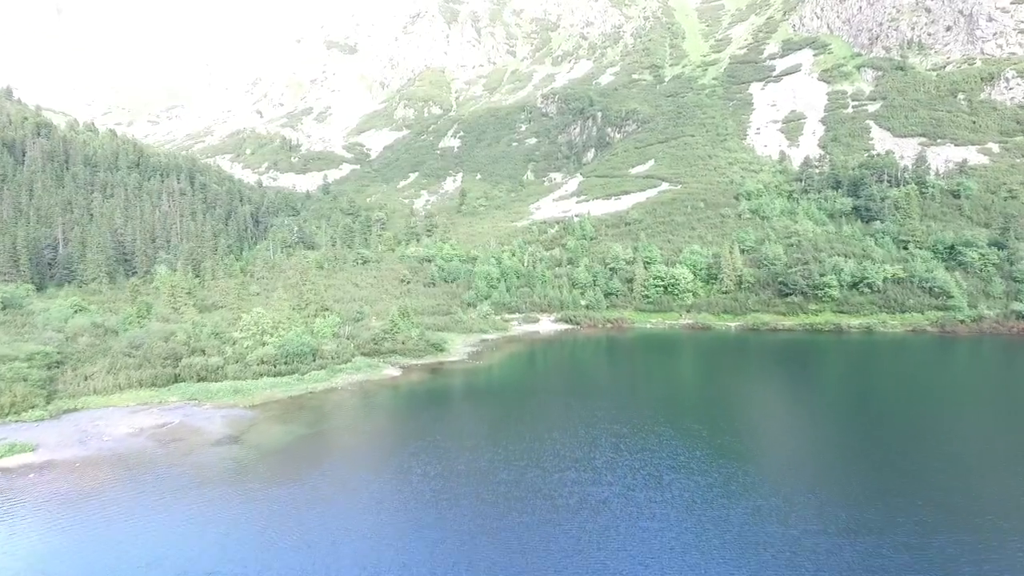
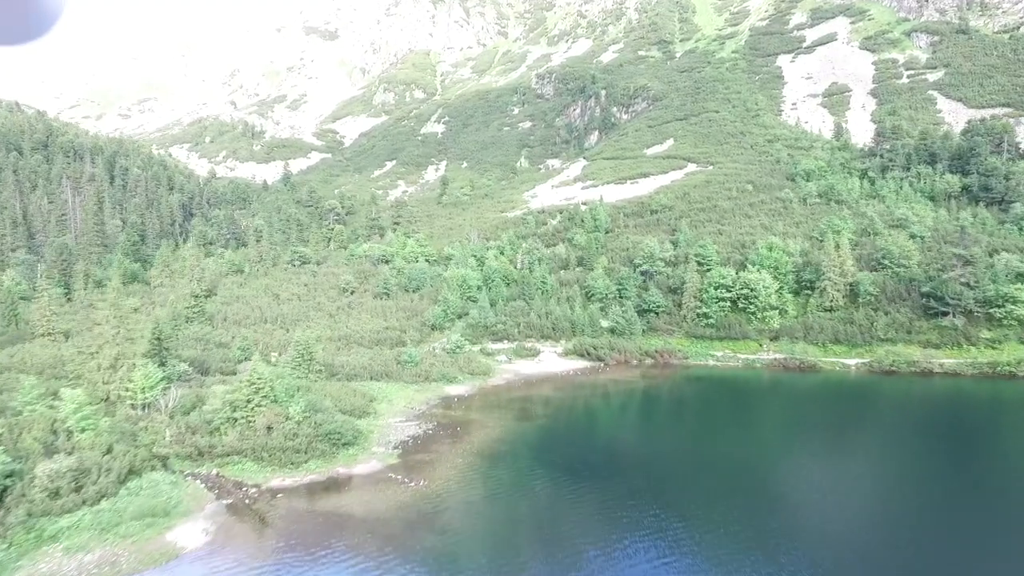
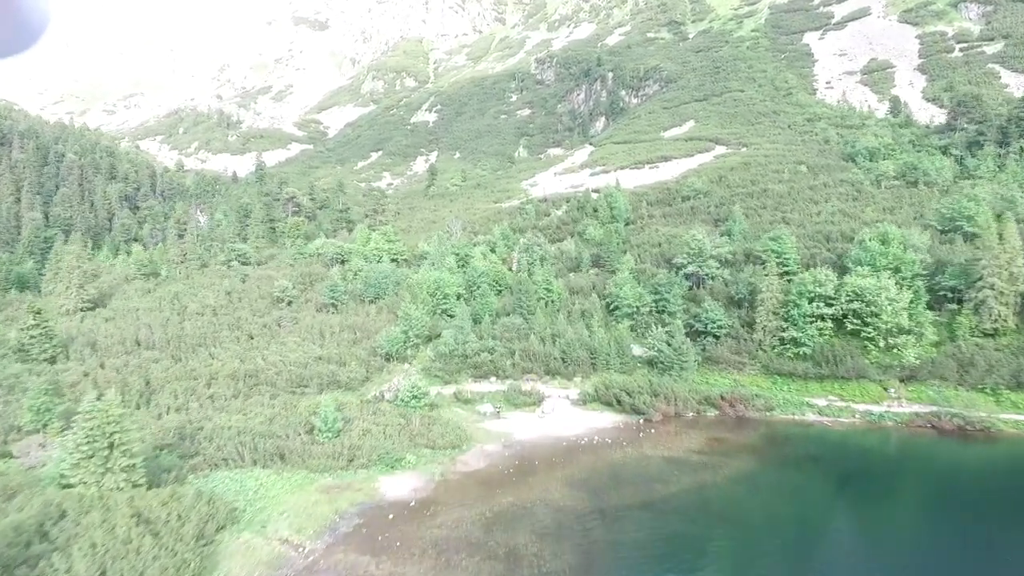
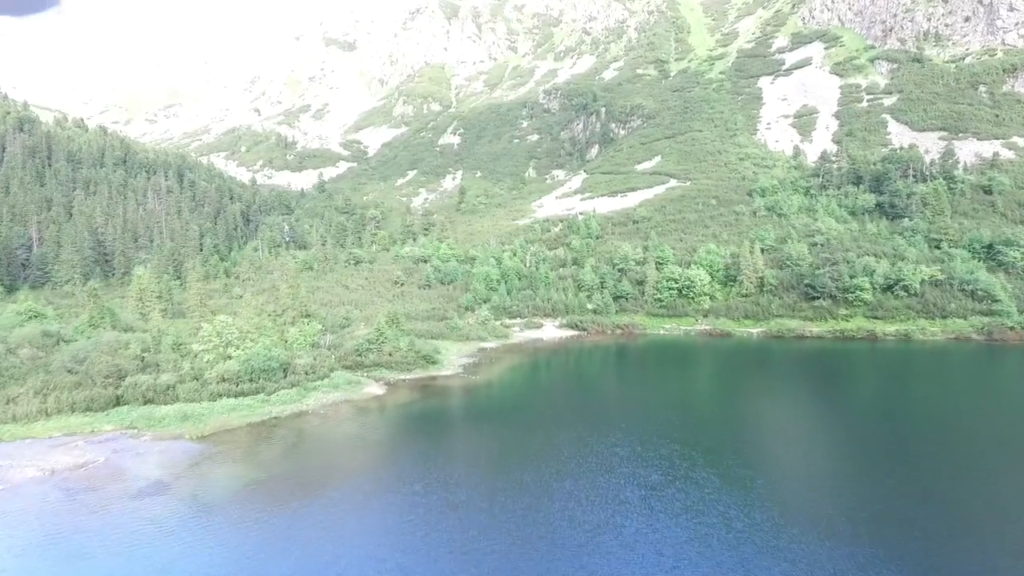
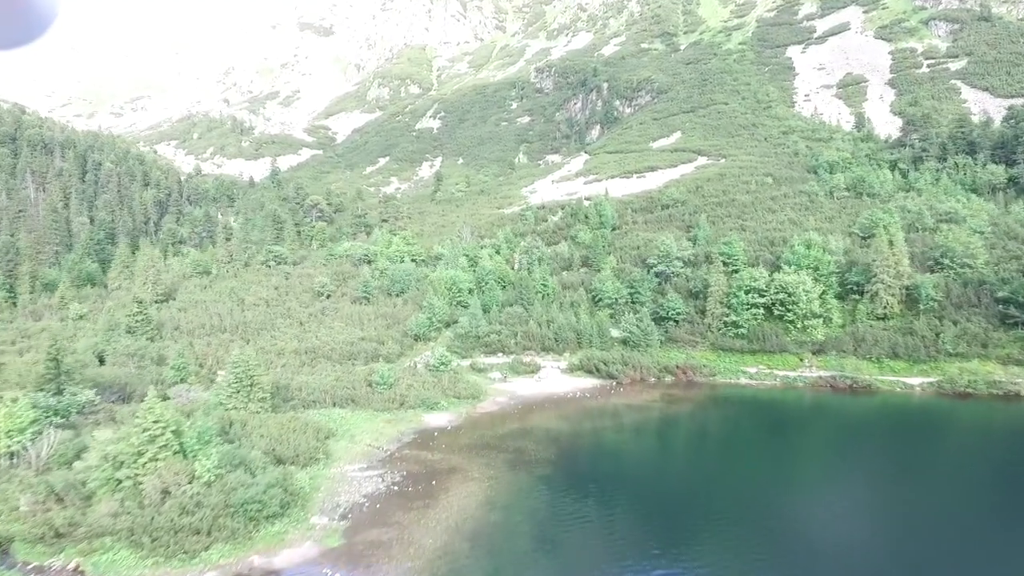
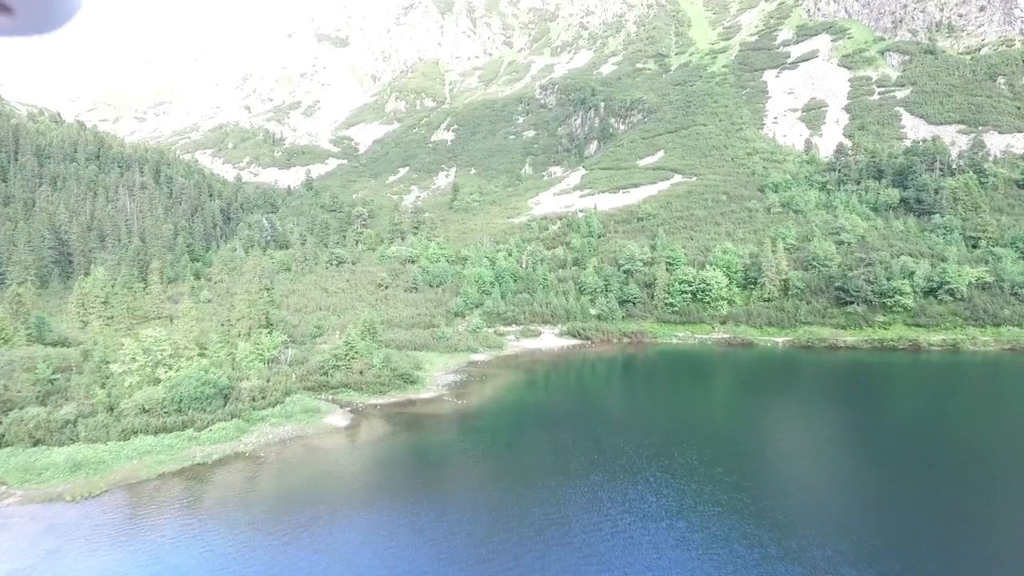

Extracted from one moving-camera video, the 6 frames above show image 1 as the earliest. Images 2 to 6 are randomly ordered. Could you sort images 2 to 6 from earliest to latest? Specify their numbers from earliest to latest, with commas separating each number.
4, 6, 2, 5, 3
